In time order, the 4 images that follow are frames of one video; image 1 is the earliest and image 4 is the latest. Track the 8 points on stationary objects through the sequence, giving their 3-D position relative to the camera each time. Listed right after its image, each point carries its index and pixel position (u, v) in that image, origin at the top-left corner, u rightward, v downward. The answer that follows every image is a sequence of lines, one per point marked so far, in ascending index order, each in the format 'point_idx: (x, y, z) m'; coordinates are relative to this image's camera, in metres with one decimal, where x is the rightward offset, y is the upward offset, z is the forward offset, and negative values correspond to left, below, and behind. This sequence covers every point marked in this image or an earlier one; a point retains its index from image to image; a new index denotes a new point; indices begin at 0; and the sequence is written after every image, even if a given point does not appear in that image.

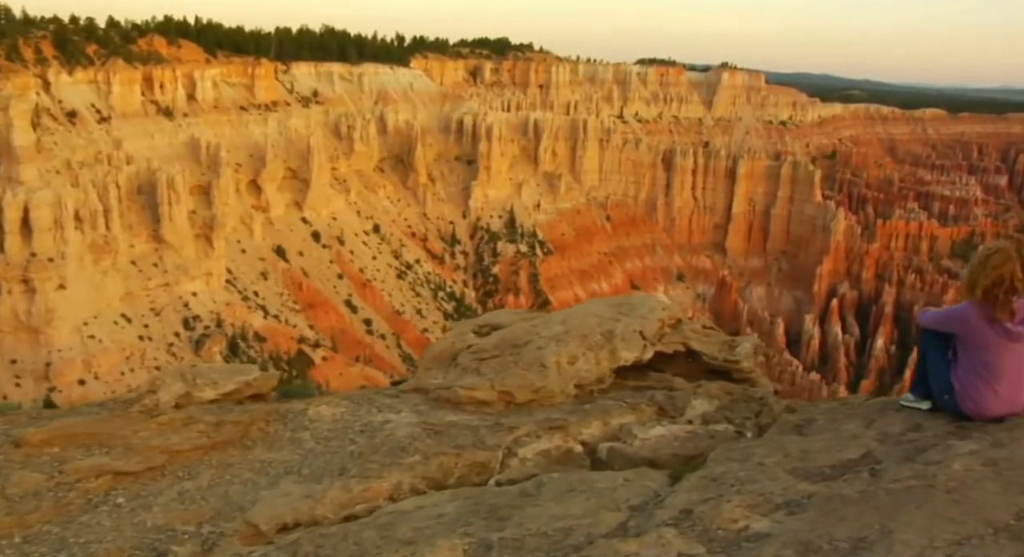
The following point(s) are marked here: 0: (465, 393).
0: (-0.5, -1.1, +7.1) m
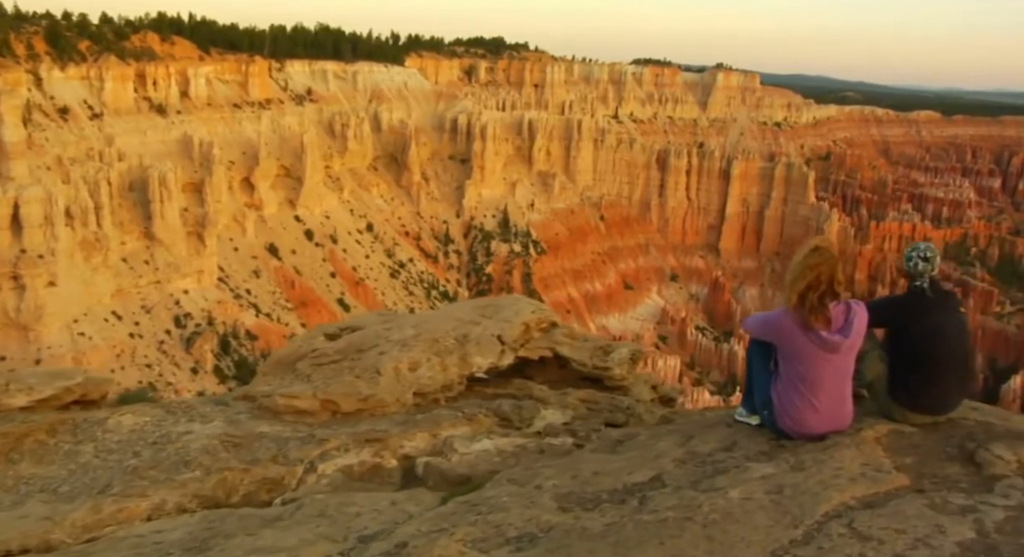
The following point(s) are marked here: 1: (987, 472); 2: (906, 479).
0: (-2.0, -1.0, +6.6) m
1: (+2.8, -1.2, +4.5) m
2: (+2.2, -1.1, +4.4) m
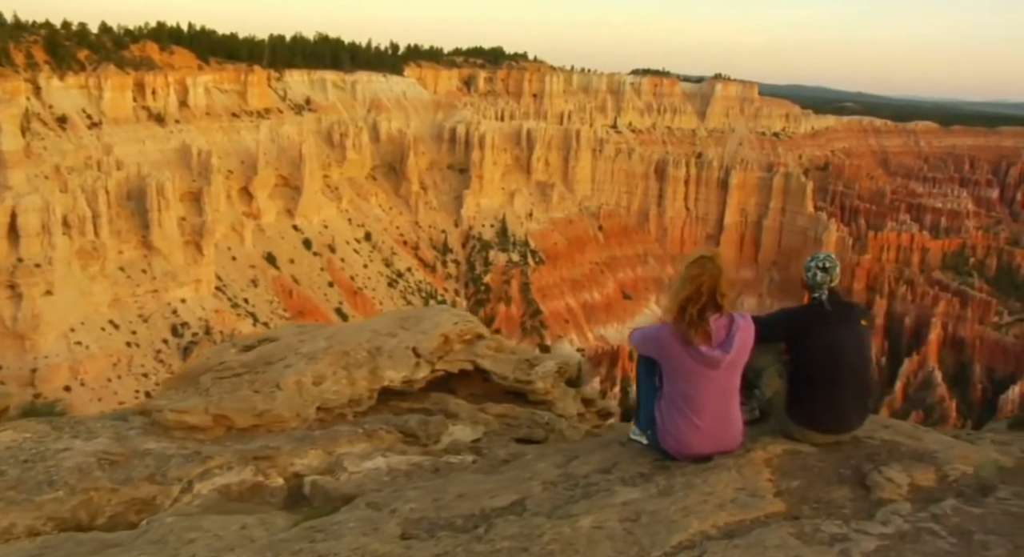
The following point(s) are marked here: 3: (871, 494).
0: (-2.8, -1.1, +6.3) m
1: (+2.0, -1.2, +4.3) m
2: (+1.4, -1.2, +4.1) m
3: (+2.0, -1.2, +4.3) m
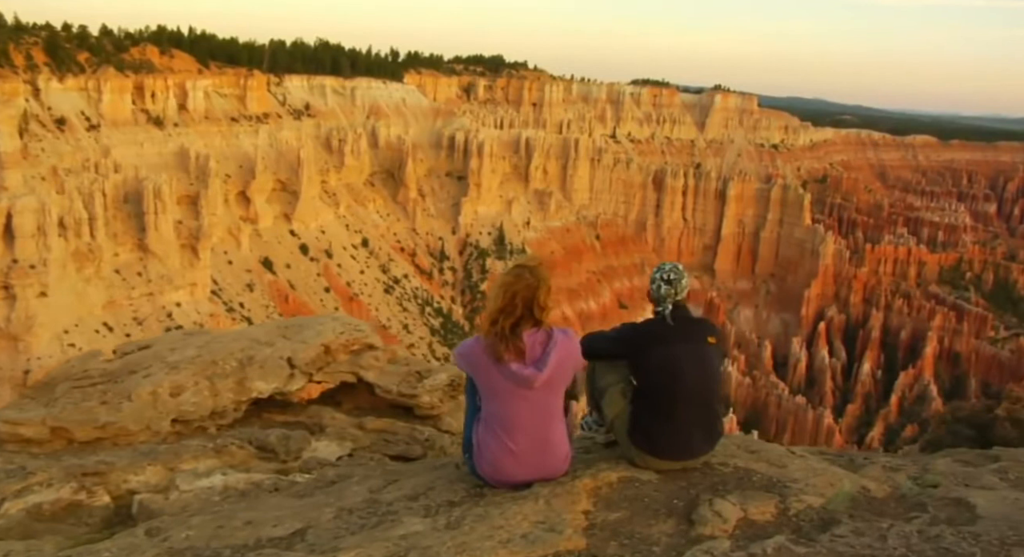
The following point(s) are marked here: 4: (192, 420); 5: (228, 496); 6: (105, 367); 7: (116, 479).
0: (-3.8, -1.1, +5.9) m
1: (+0.9, -1.3, +3.9) m
2: (+0.3, -1.3, +3.7) m
3: (+0.9, -1.3, +3.9) m
4: (-2.6, -1.2, +6.3) m
5: (-1.9, -1.5, +5.2) m
6: (-3.6, -0.8, +6.9) m
7: (-2.8, -1.4, +5.5) m
